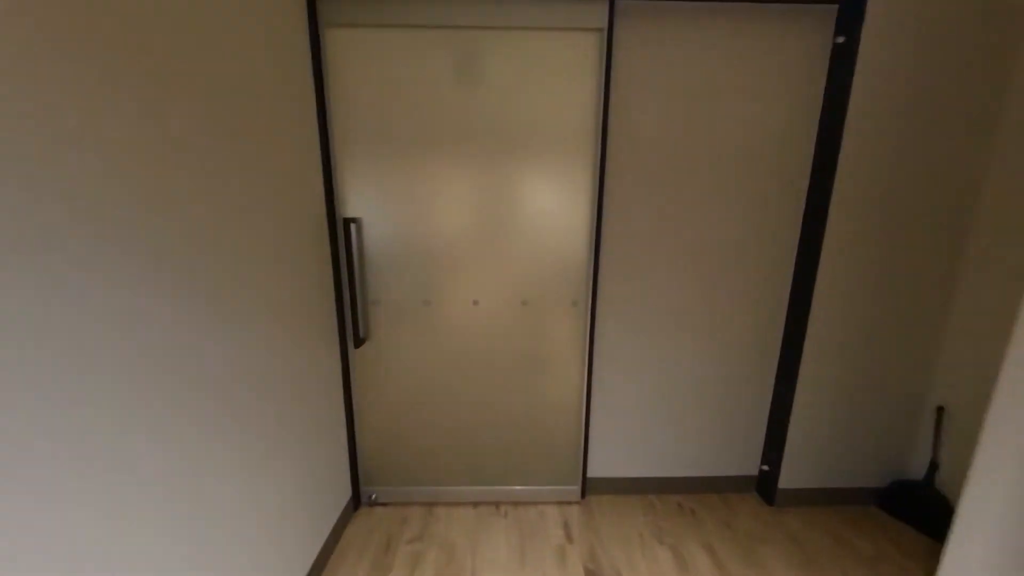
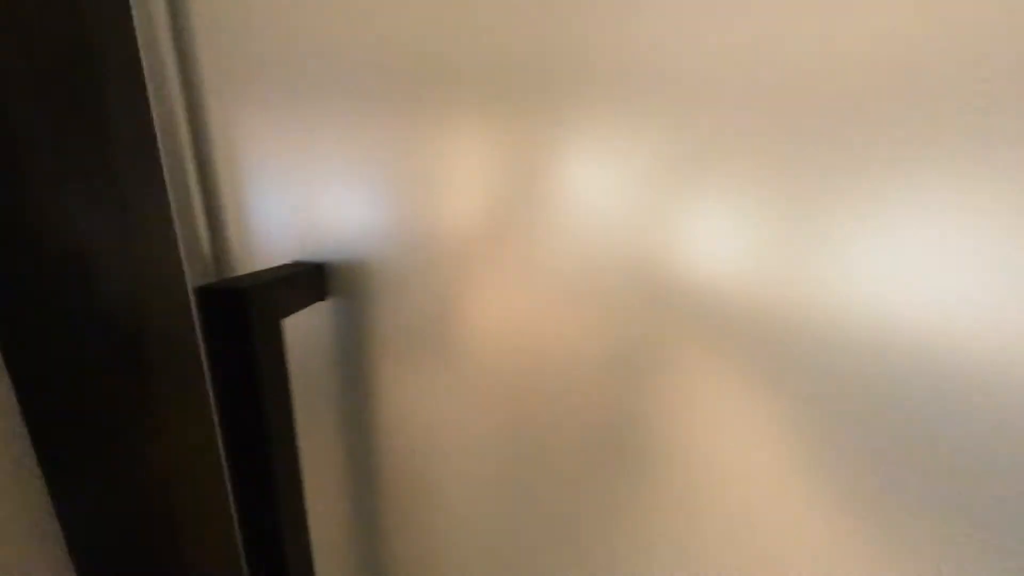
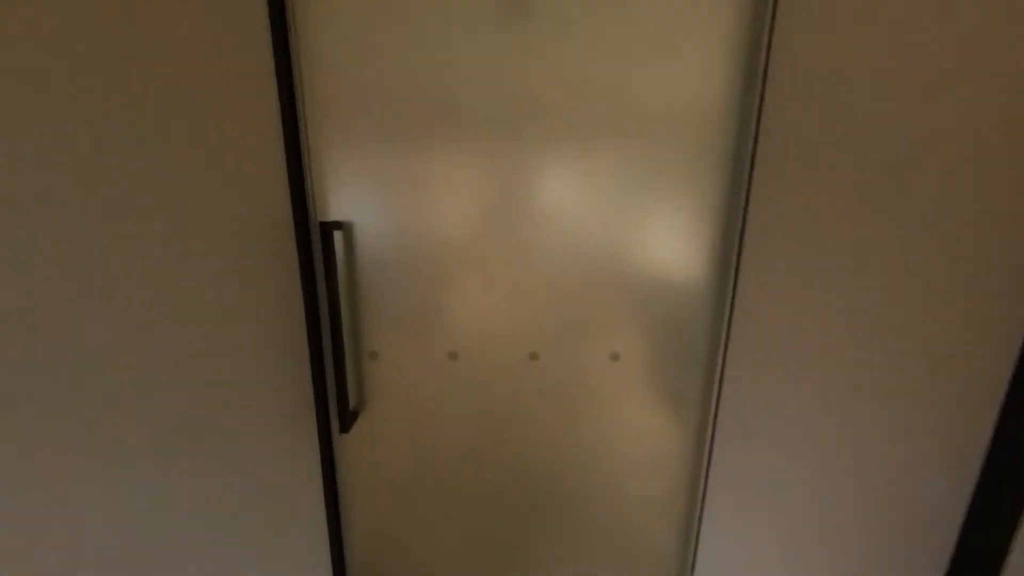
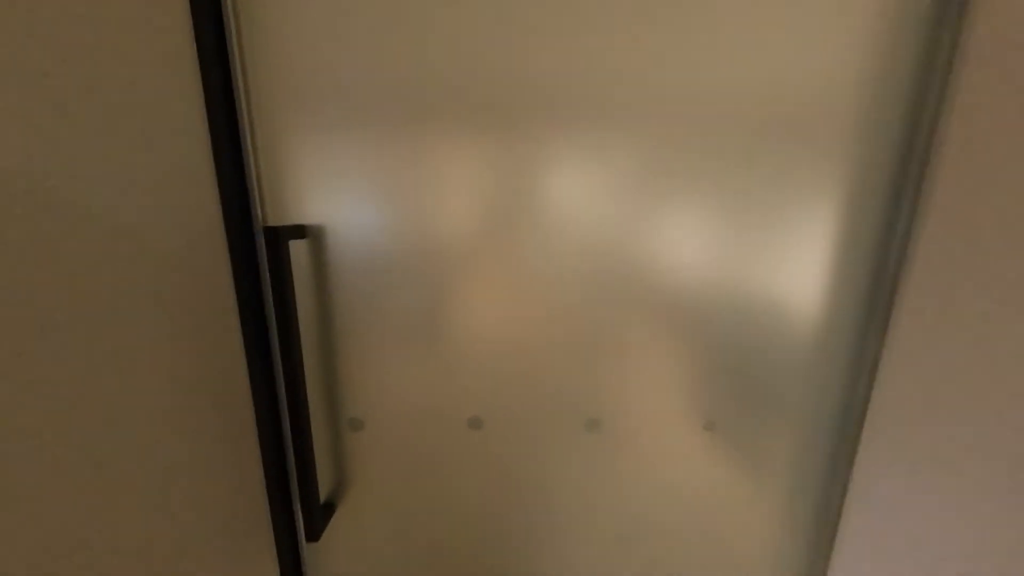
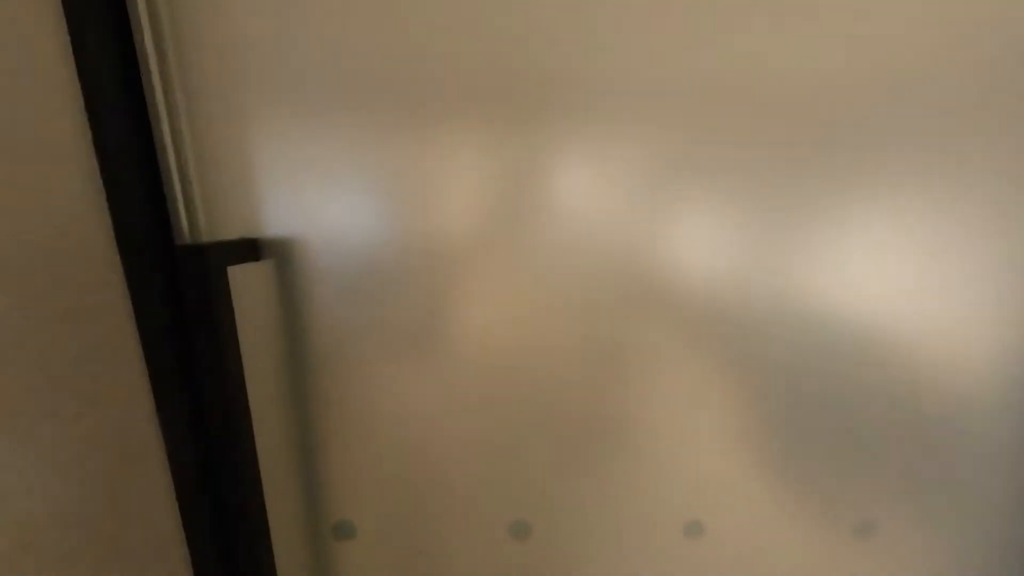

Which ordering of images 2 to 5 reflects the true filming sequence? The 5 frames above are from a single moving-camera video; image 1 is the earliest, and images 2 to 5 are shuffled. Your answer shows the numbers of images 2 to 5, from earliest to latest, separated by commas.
3, 4, 5, 2
